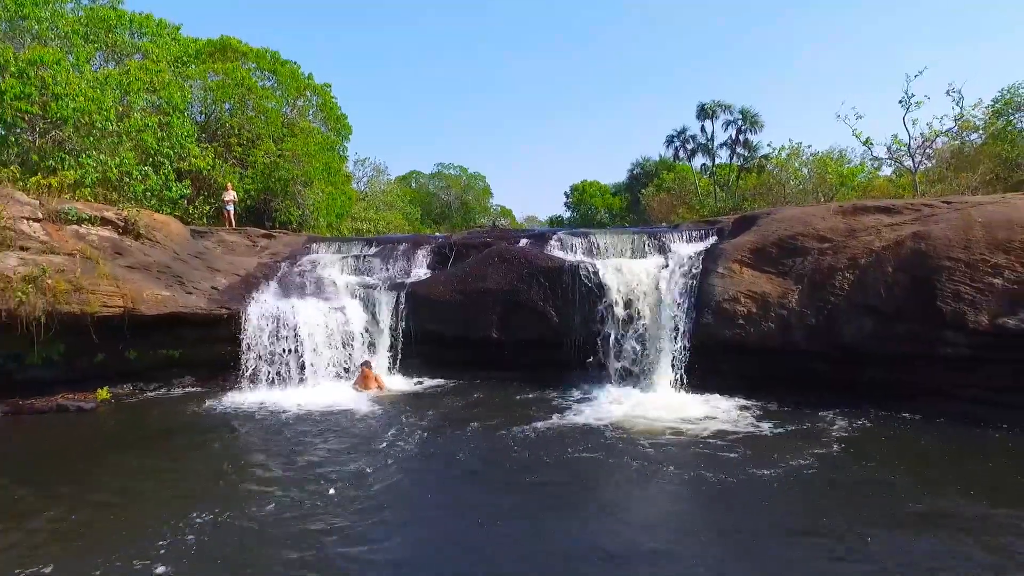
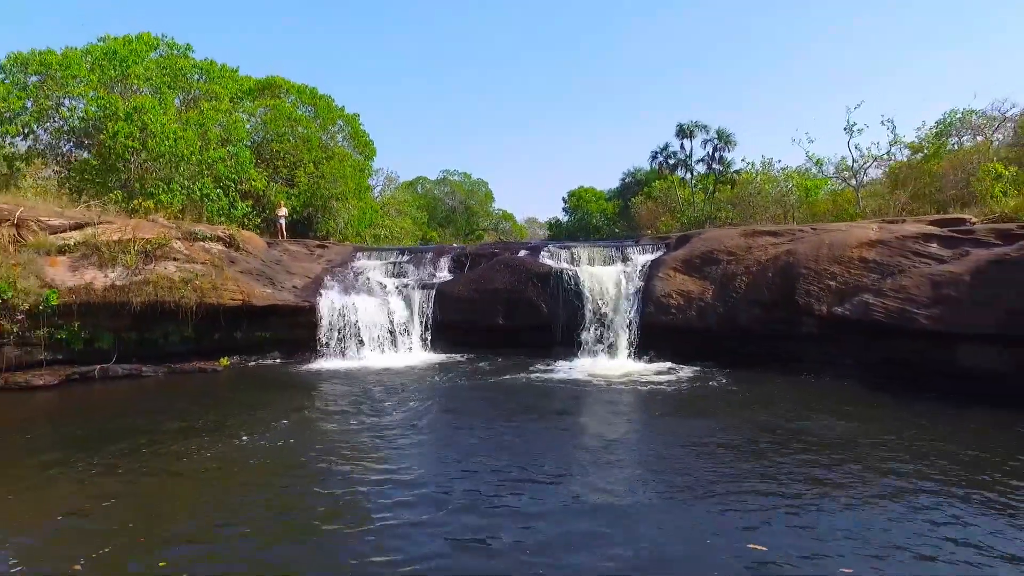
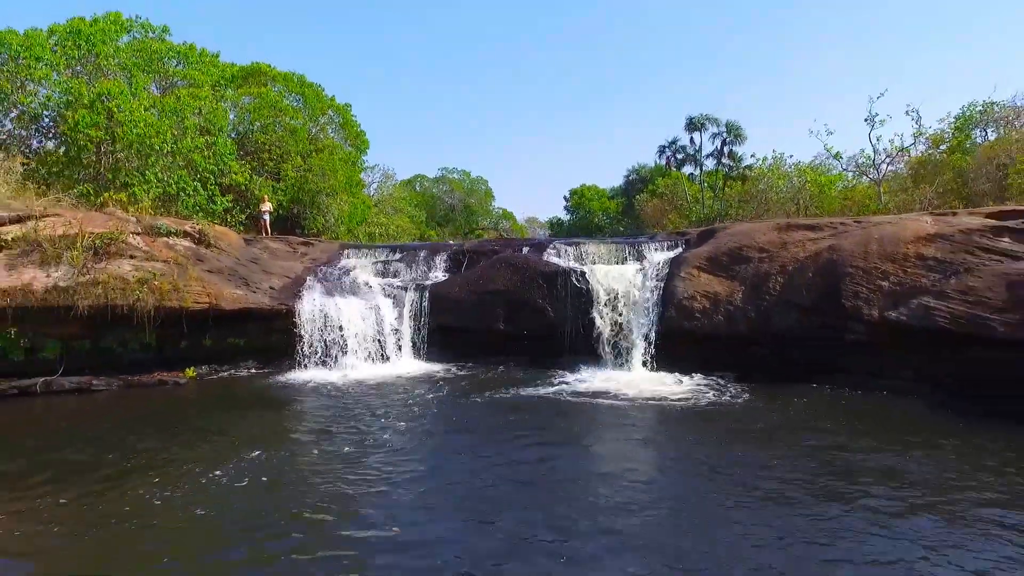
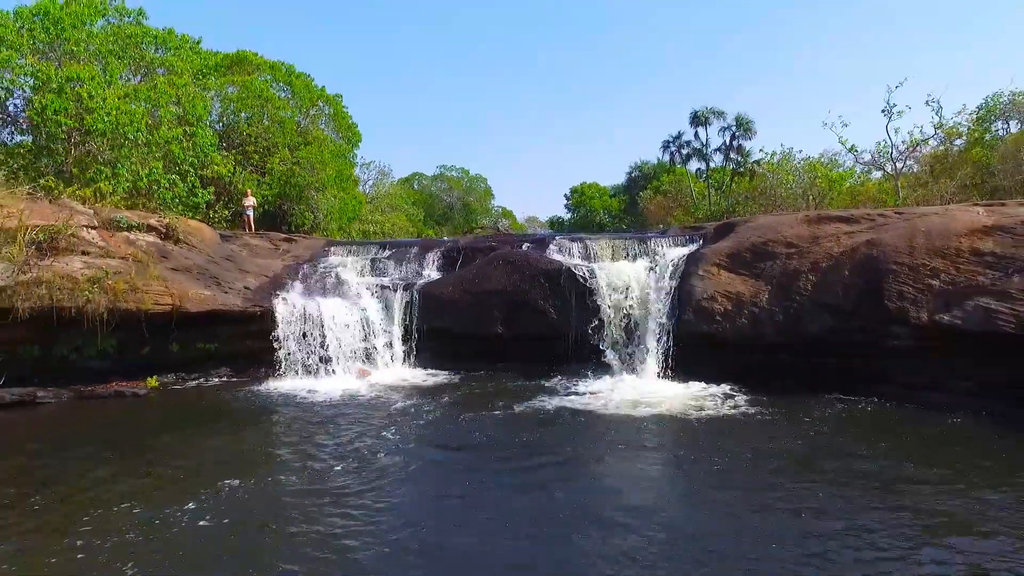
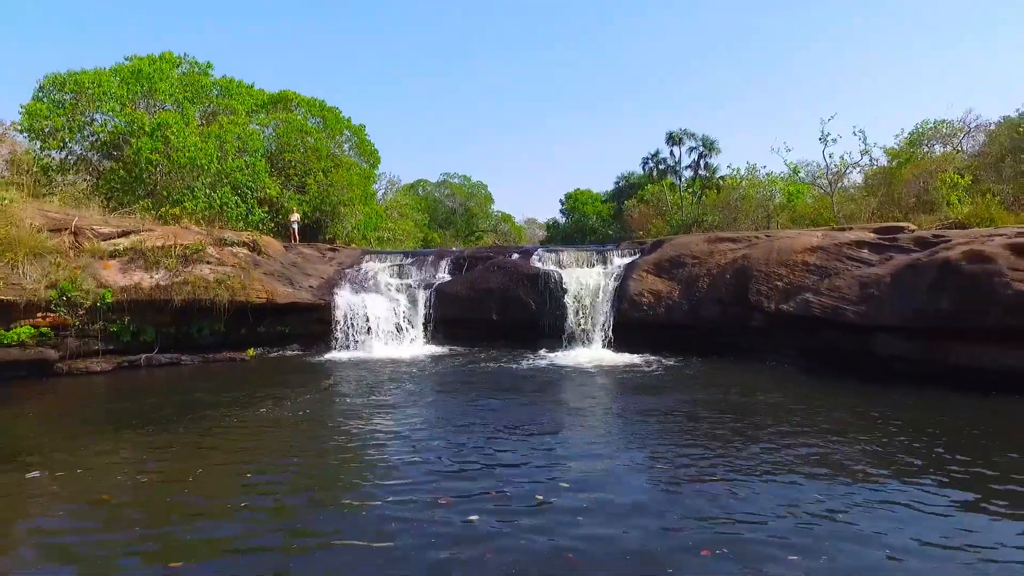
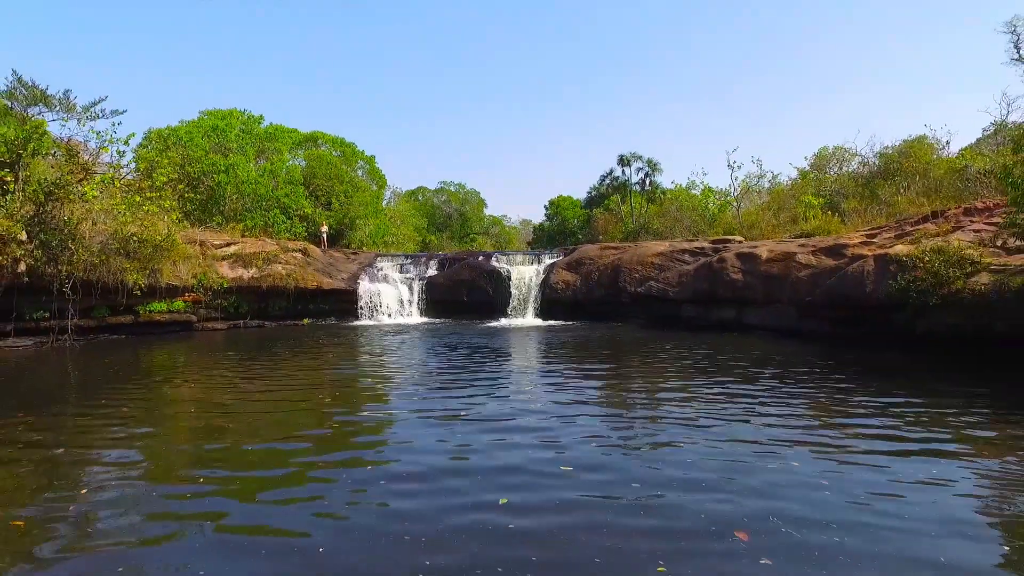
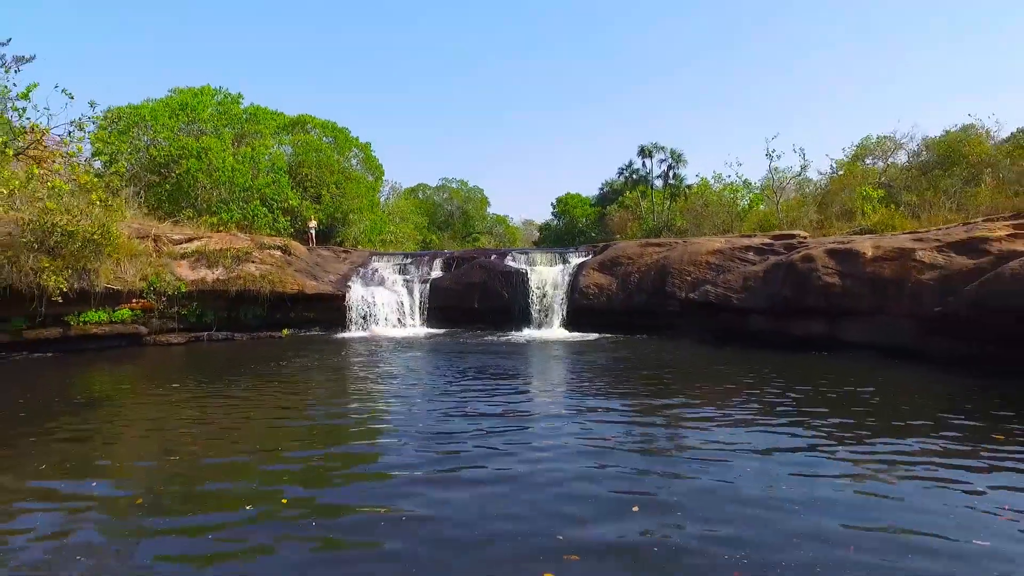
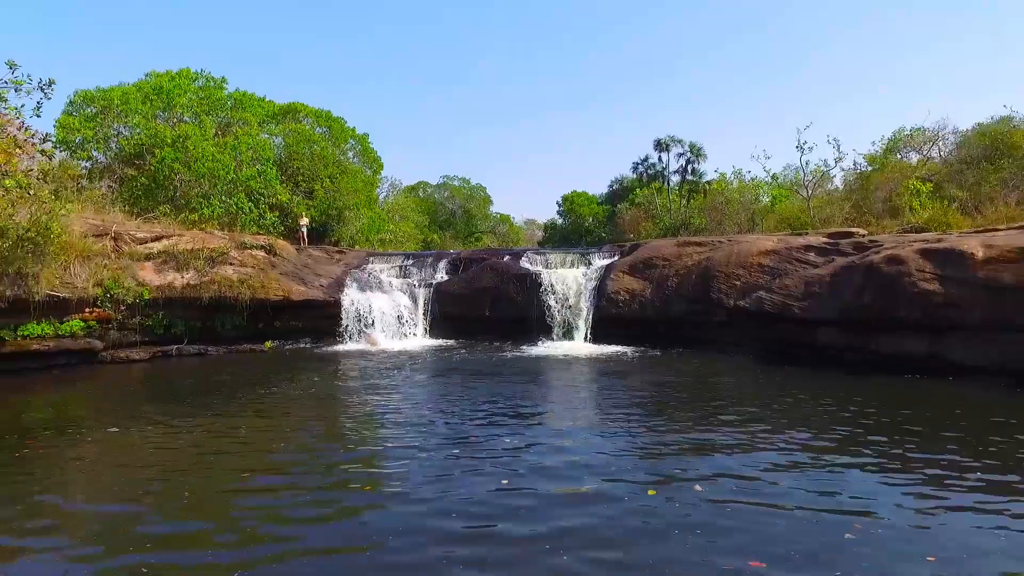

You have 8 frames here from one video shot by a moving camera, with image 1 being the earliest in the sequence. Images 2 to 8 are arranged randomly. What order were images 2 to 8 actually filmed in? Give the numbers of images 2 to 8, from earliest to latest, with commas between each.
4, 3, 2, 5, 8, 7, 6
